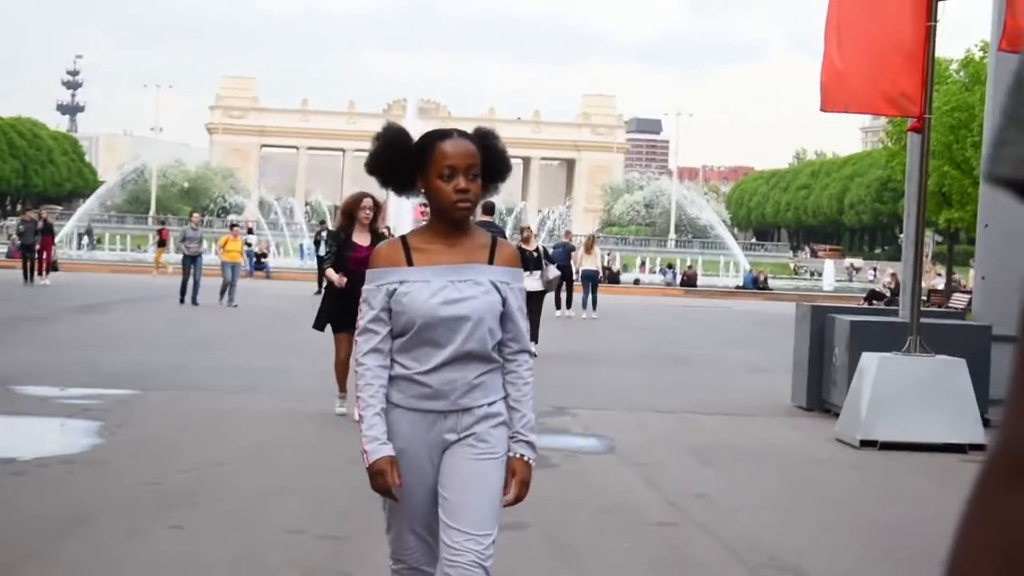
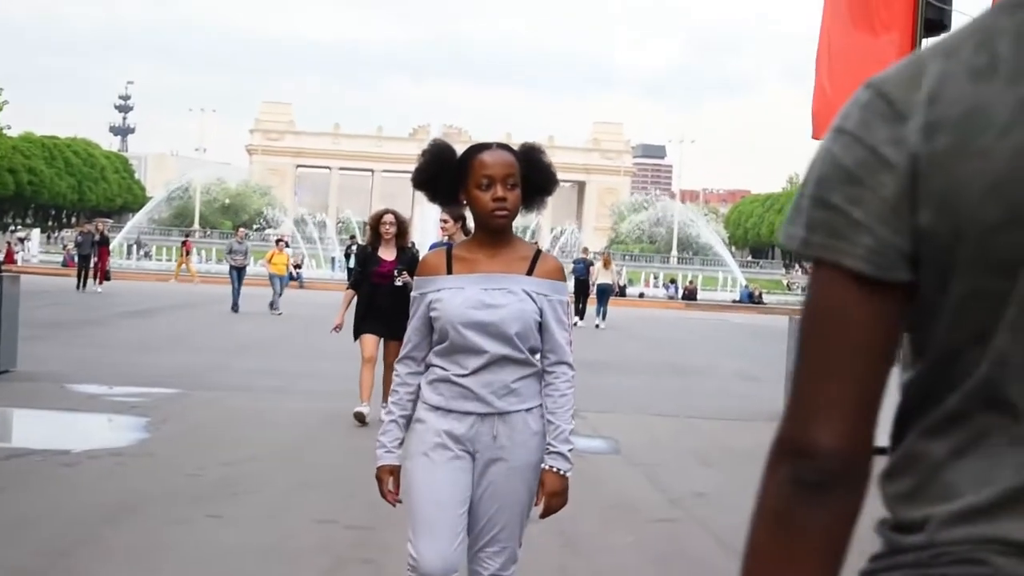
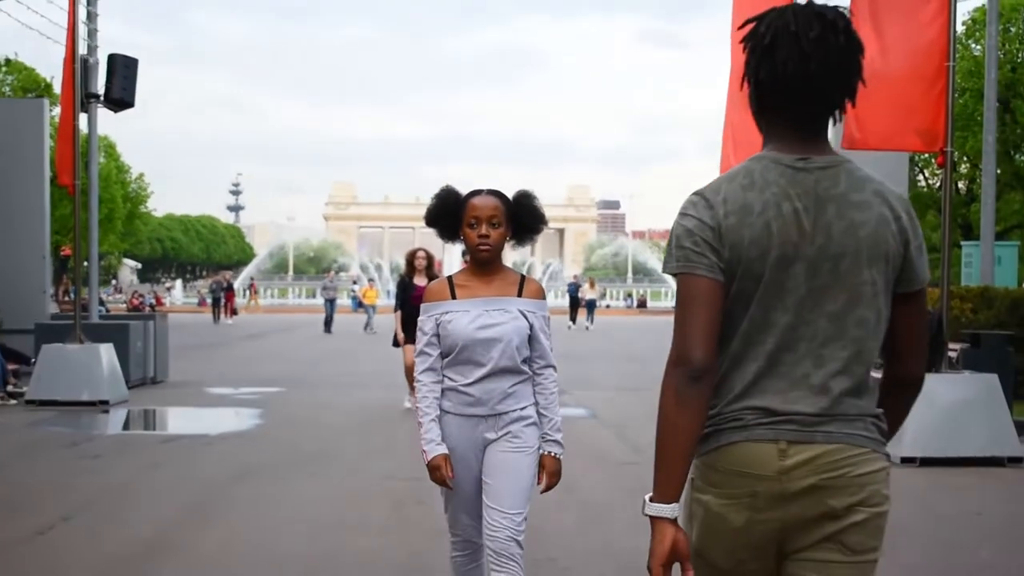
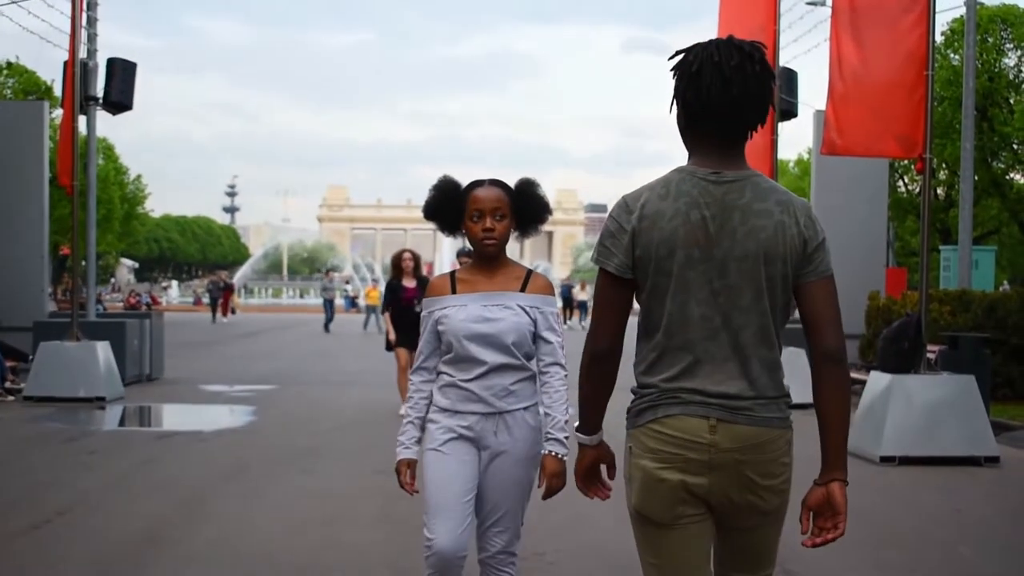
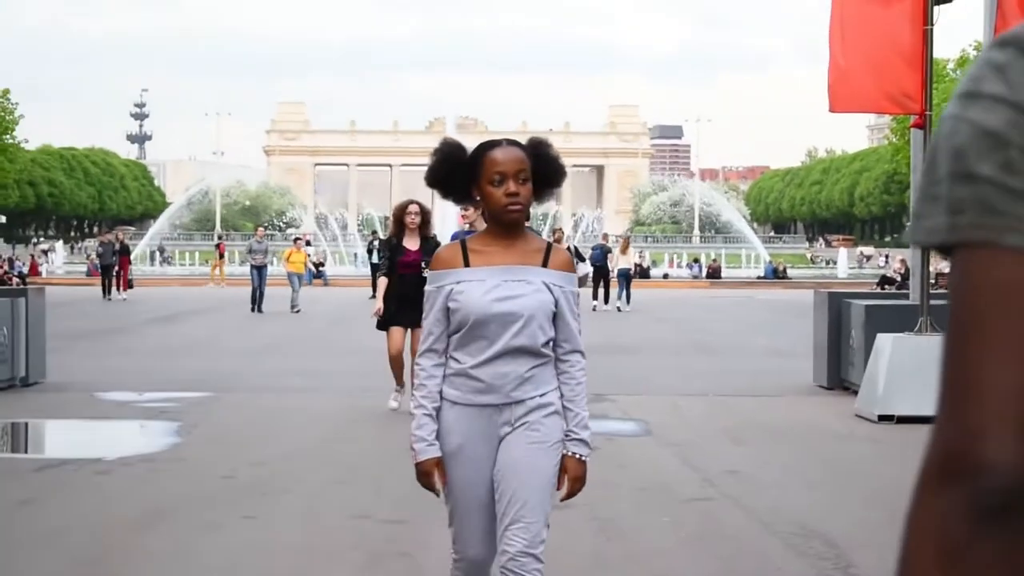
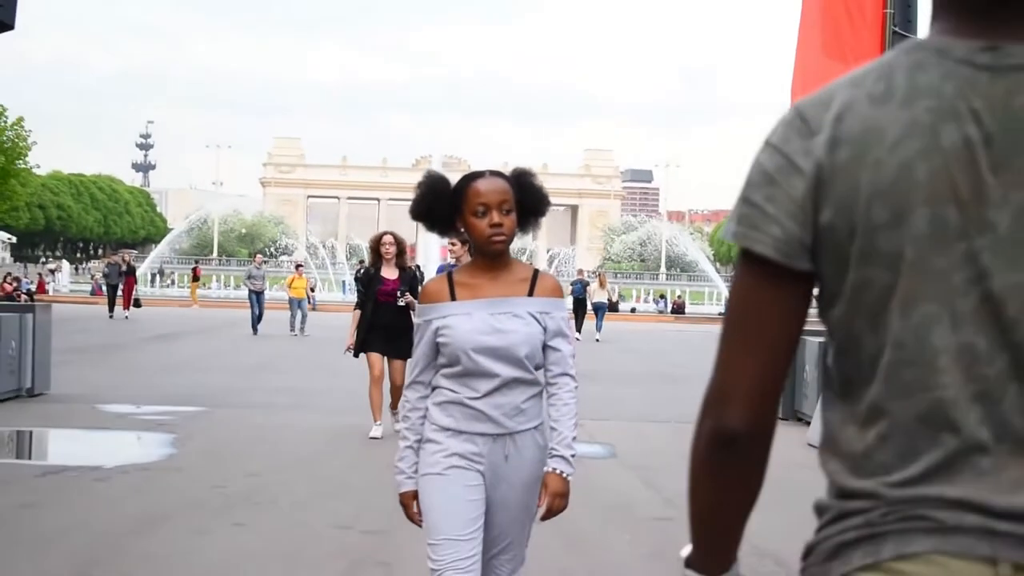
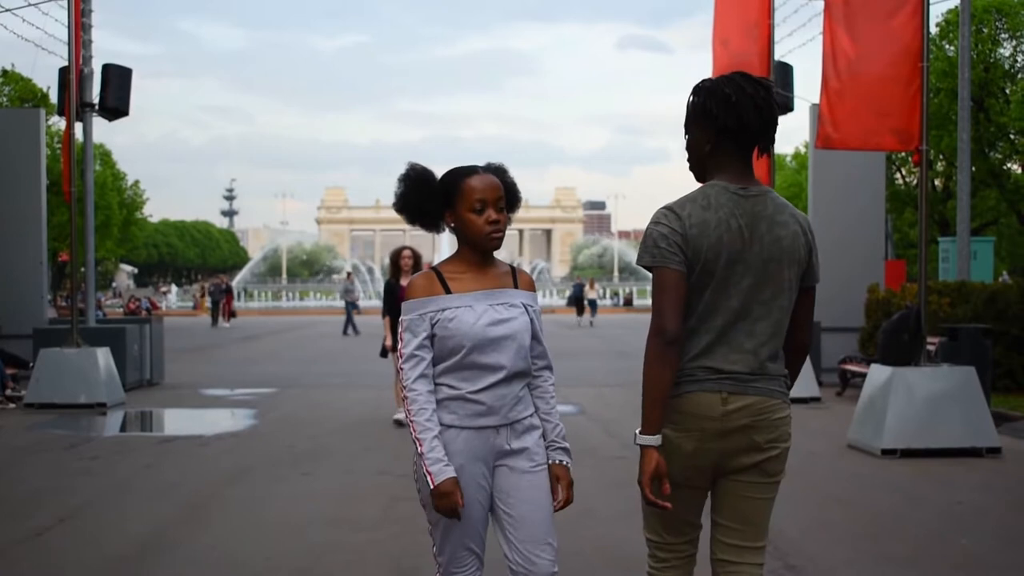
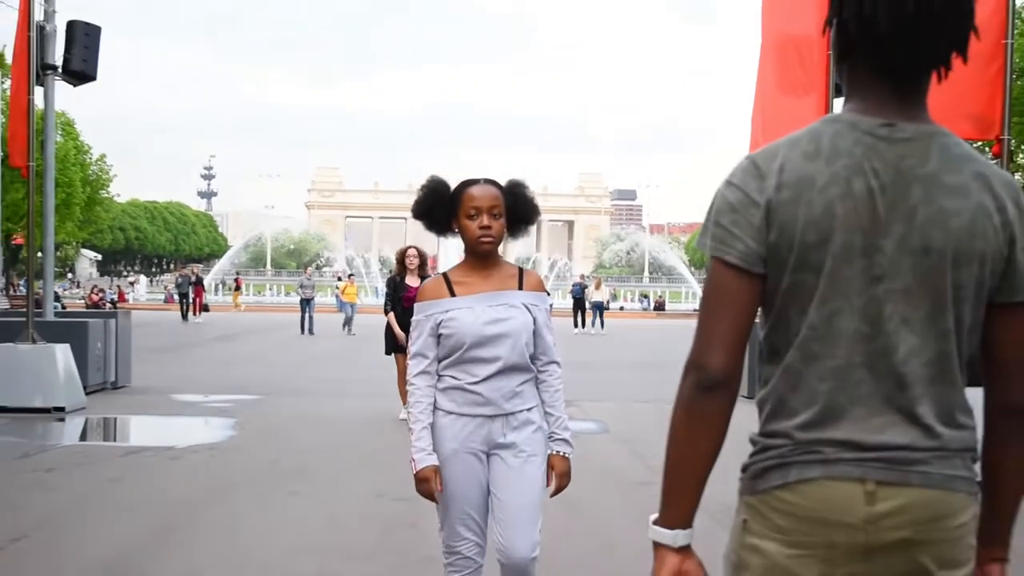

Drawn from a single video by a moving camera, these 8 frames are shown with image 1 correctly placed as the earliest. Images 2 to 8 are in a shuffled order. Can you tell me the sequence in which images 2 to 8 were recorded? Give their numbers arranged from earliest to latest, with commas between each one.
5, 2, 6, 8, 3, 4, 7
